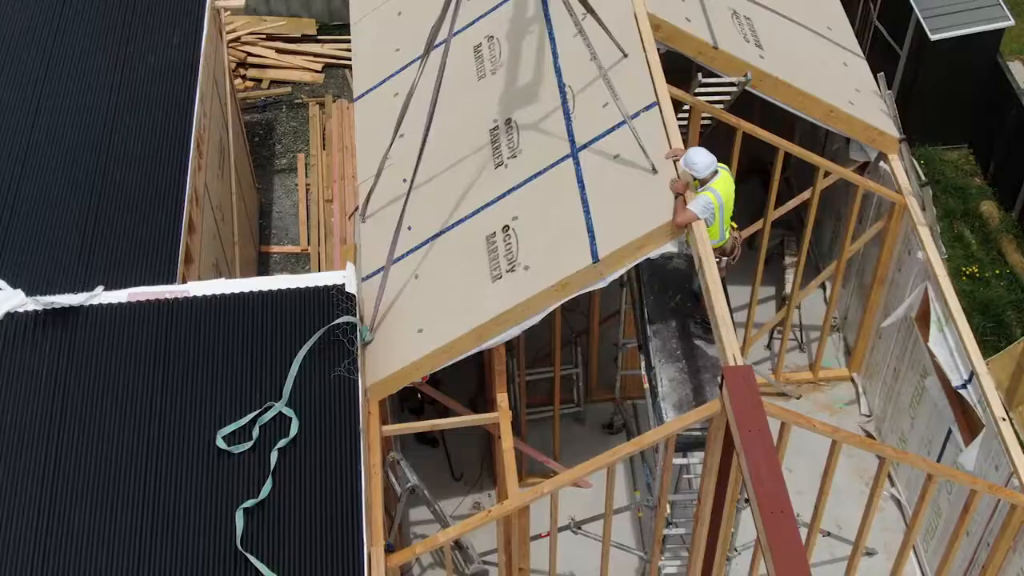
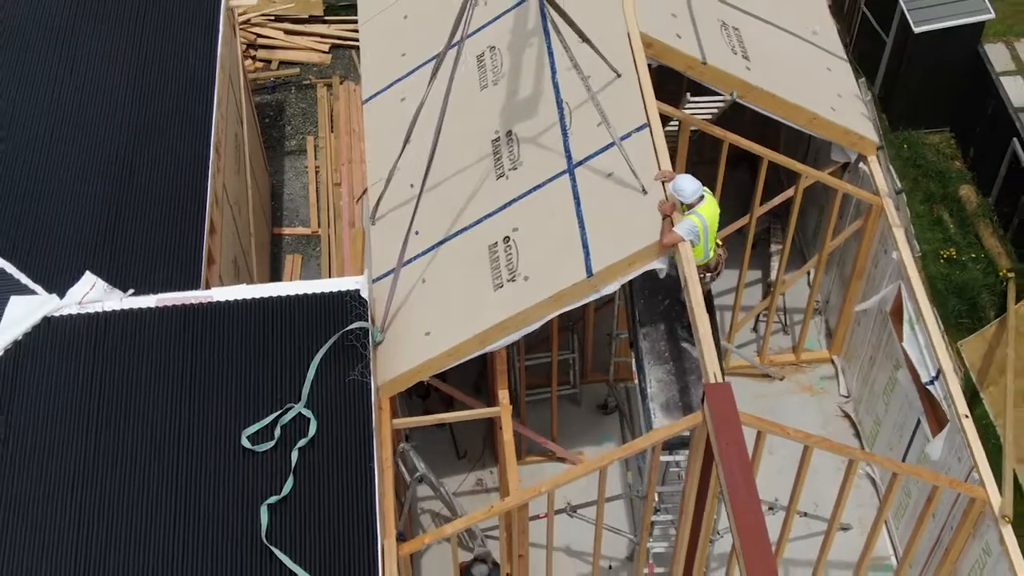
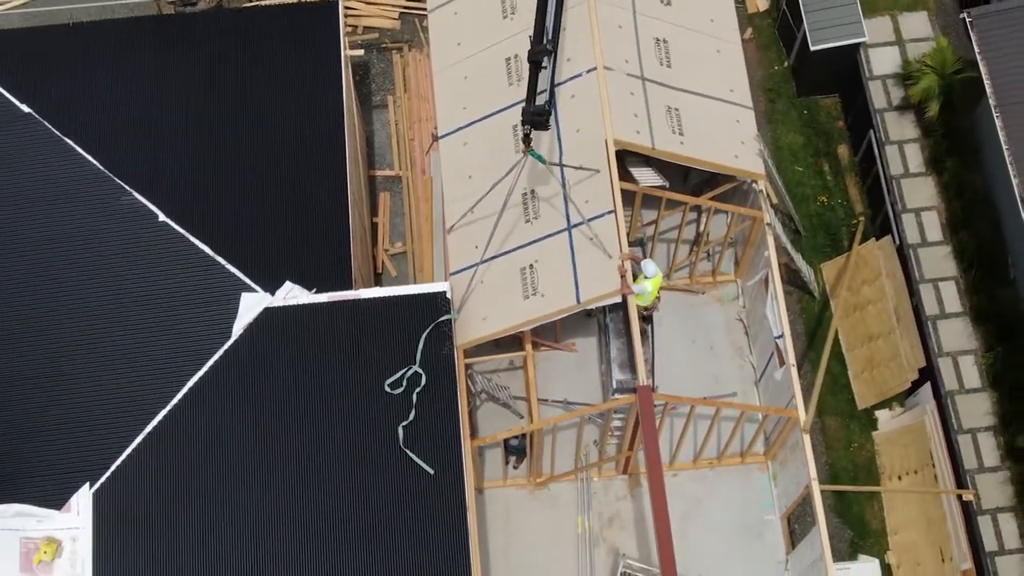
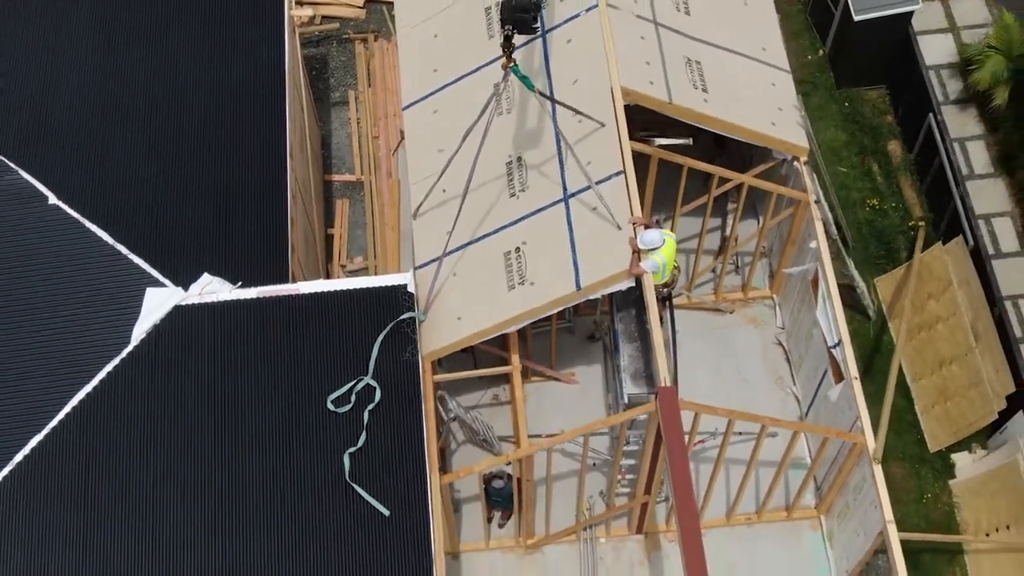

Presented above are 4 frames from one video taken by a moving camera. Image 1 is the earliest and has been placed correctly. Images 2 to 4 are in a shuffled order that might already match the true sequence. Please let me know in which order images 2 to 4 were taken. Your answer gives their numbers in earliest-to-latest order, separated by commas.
2, 4, 3
